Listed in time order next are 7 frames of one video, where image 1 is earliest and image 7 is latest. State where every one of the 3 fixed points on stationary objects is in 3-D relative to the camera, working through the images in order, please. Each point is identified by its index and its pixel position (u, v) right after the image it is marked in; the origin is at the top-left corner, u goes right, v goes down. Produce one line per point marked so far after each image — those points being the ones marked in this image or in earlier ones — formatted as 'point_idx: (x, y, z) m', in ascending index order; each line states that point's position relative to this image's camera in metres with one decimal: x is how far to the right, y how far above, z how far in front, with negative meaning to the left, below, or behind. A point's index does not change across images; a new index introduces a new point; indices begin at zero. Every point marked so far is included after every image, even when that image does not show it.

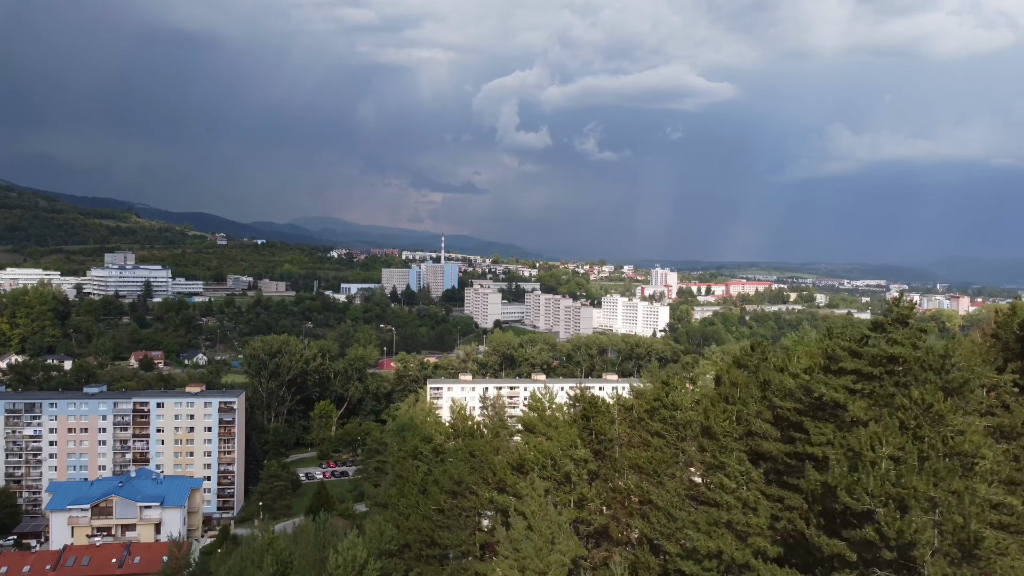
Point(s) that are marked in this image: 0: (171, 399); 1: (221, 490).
0: (-7.4, -2.4, +17.7) m
1: (-6.4, -4.4, +17.8) m
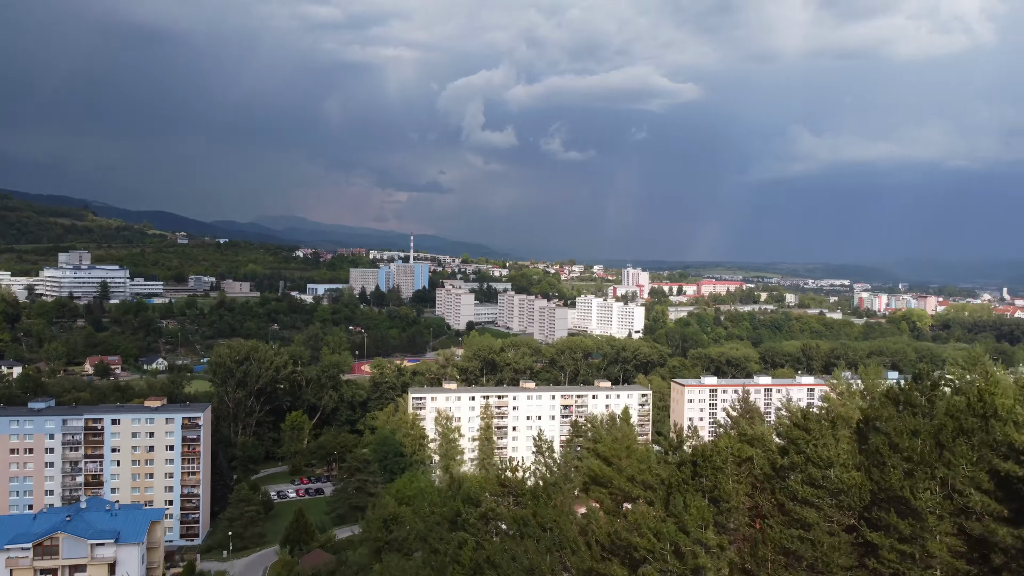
0: (-7.5, -2.5, +15.9) m
1: (-6.5, -4.5, +16.0) m
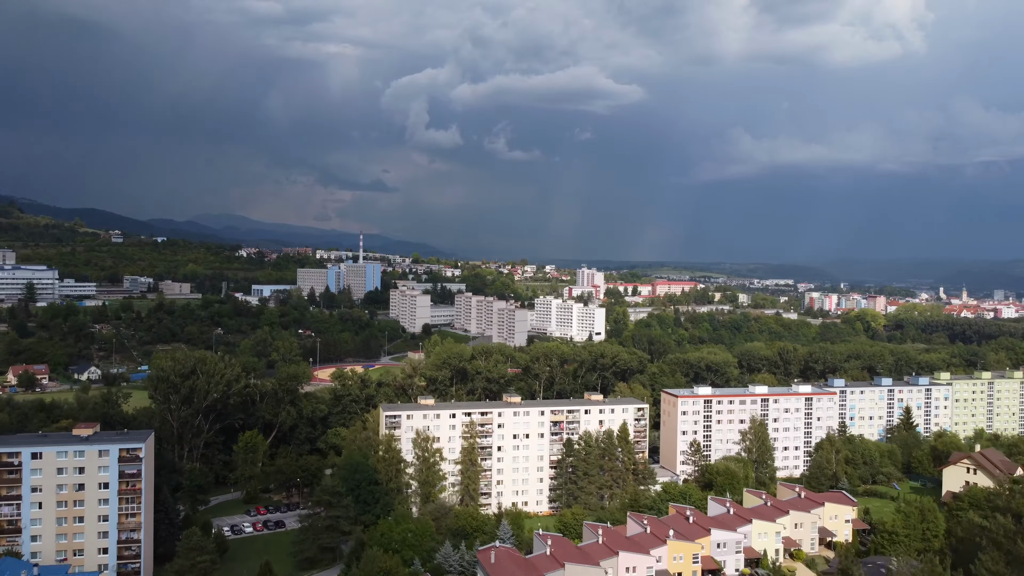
0: (-7.5, -2.6, +13.2) m
1: (-6.5, -4.6, +13.4) m
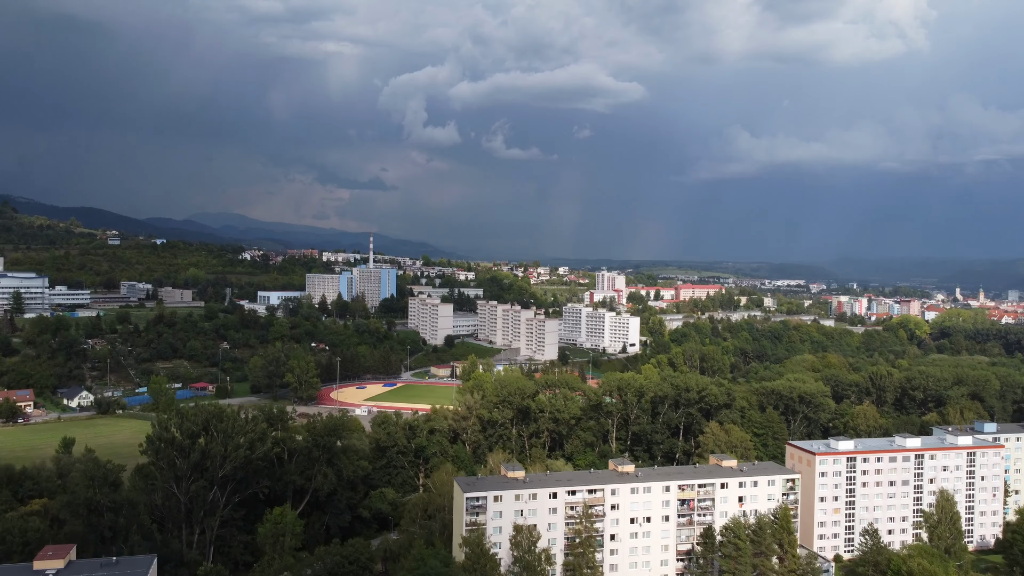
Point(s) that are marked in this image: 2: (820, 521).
0: (-5.4, -3.3, +8.5) m
1: (-4.3, -5.3, +8.7) m
2: (+6.8, -5.1, +17.7) m
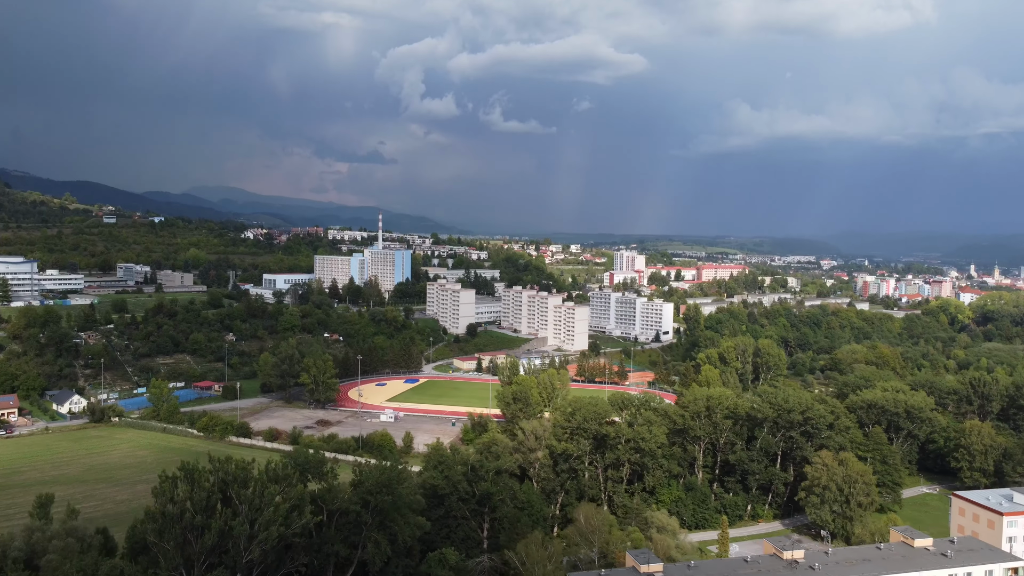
0: (-3.6, -3.8, +4.6) m
1: (-2.6, -5.8, +4.8) m
2: (+8.5, -5.4, +13.9) m
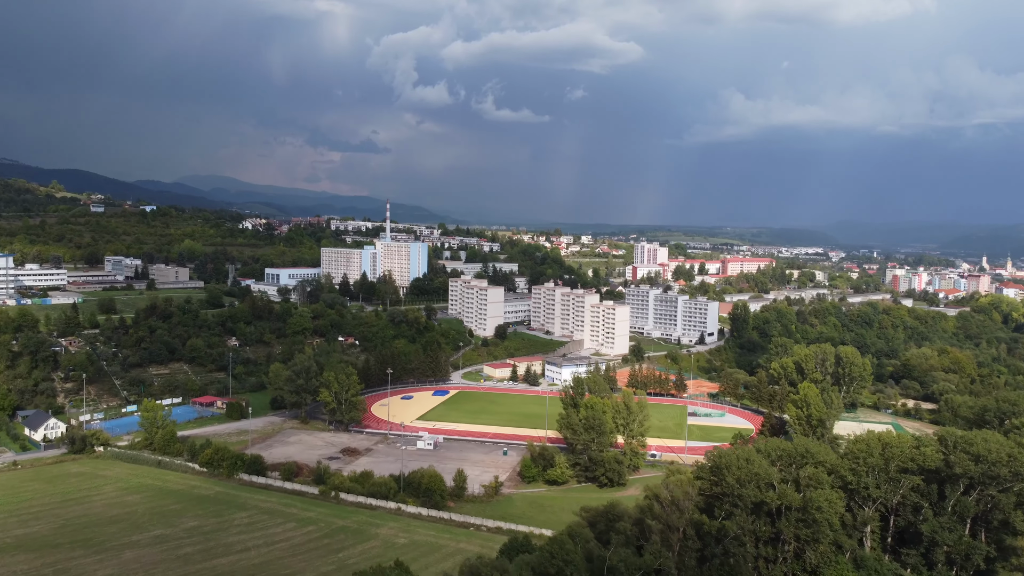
0: (-1.3, -4.2, -0.6) m
1: (-0.2, -6.2, -0.3) m
2: (+10.8, -5.7, +8.8) m
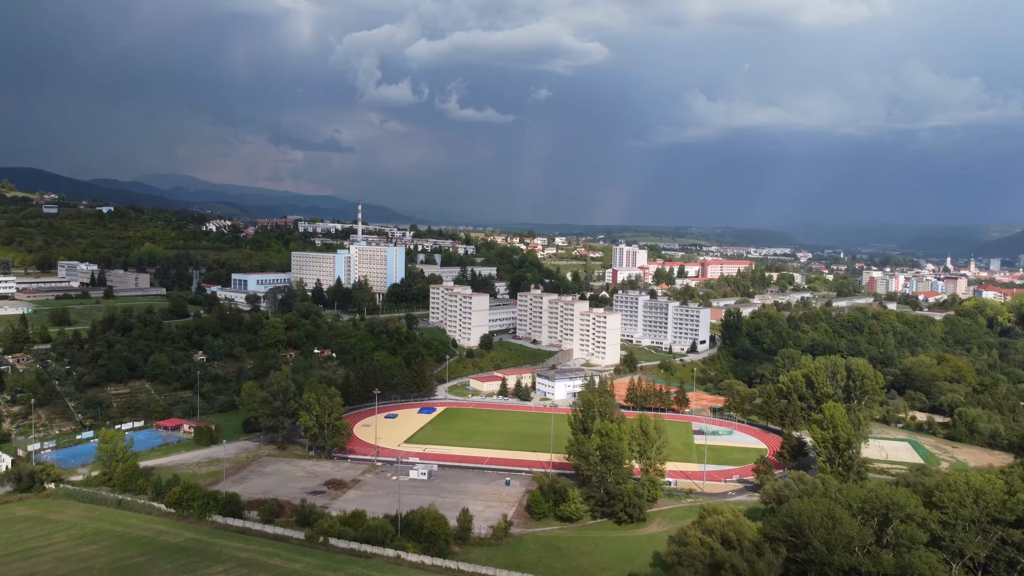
0: (0.0, -4.6, -3.1) m
1: (+1.0, -6.6, -2.7) m
2: (+11.6, -6.0, +6.9) m
